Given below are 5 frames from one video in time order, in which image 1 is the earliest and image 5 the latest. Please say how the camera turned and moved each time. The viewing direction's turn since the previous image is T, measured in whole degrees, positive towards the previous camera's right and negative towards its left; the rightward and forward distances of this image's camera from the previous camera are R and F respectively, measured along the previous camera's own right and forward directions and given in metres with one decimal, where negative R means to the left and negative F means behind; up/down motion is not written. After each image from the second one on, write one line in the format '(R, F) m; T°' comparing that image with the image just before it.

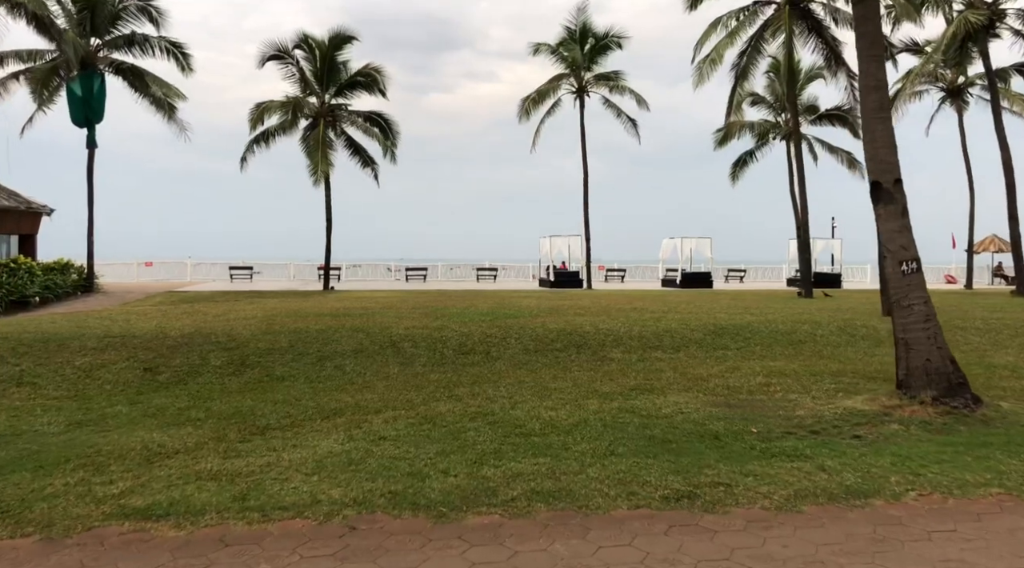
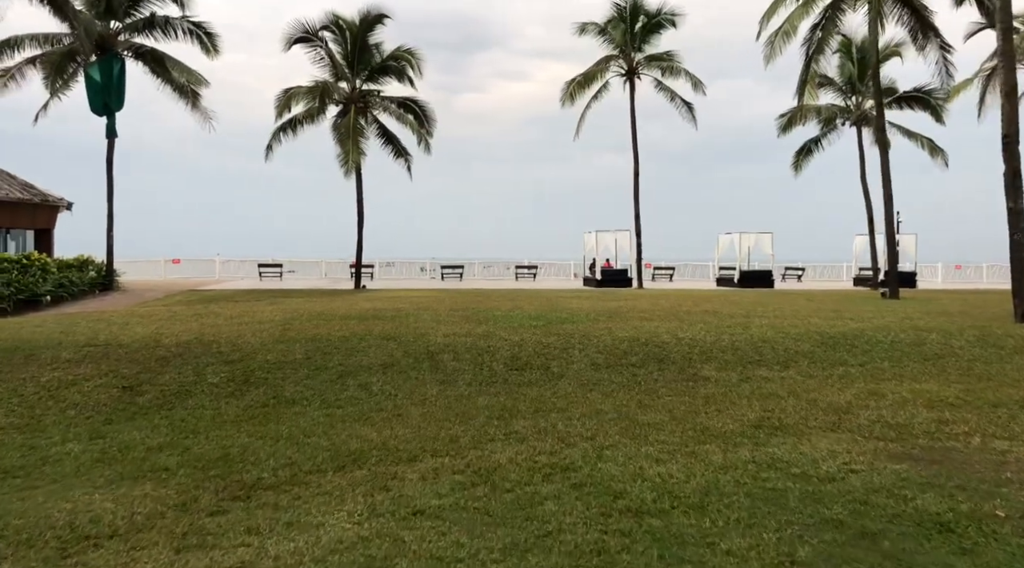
(-0.4, +2.4) m; -2°
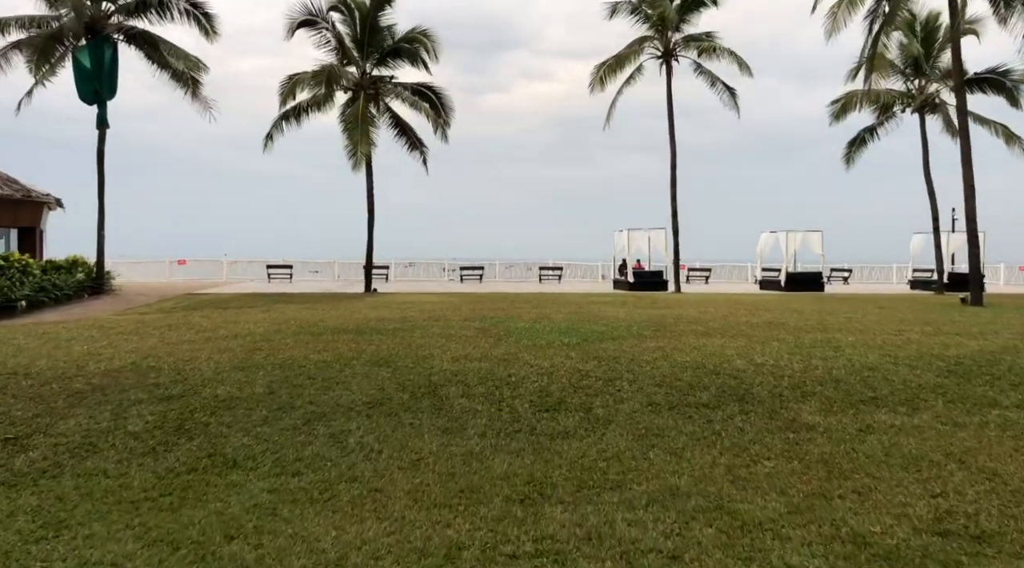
(-0.1, +2.6) m; -2°
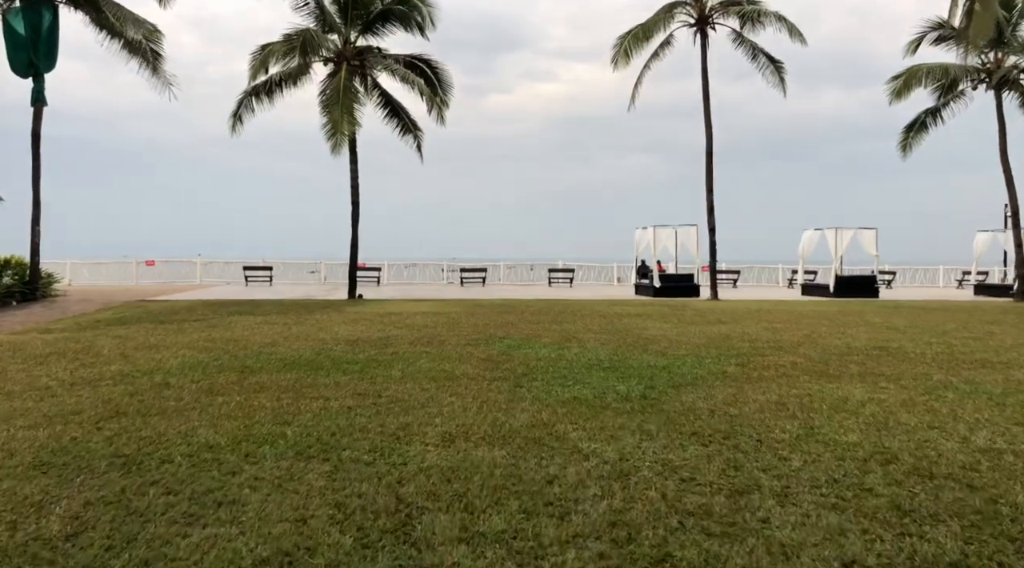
(-0.2, +3.9) m; 0°
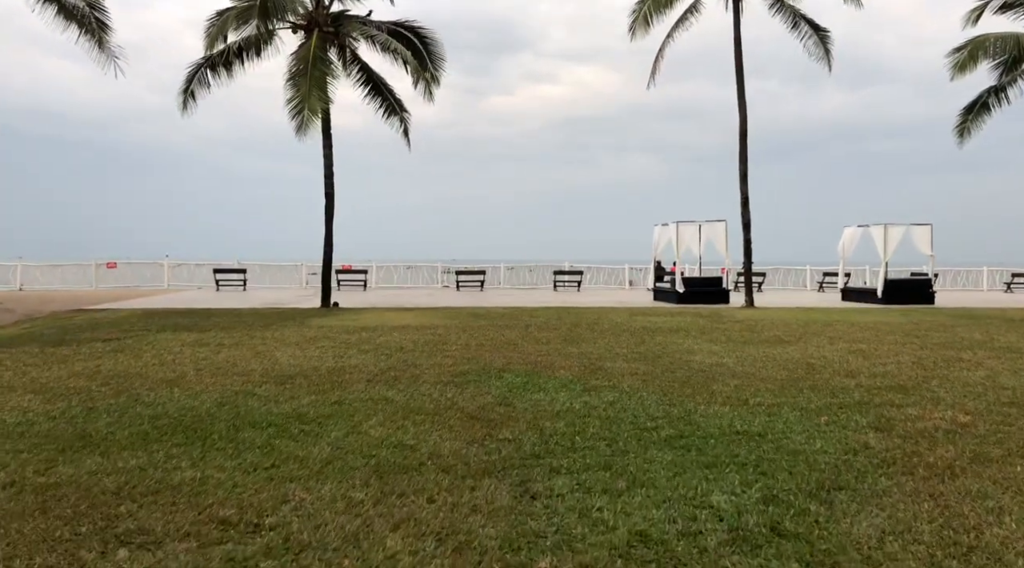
(0.0, +3.4) m; 0°
